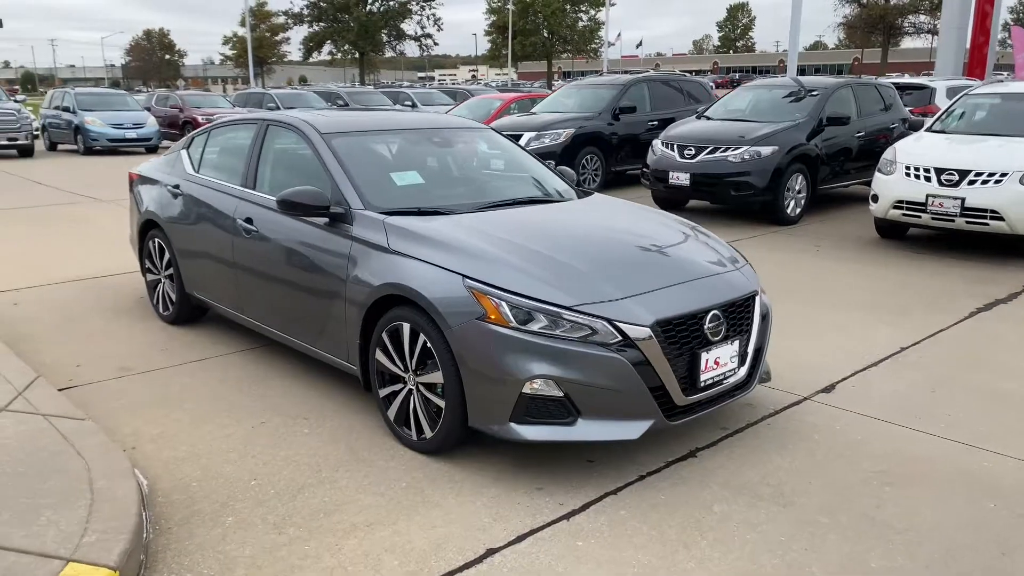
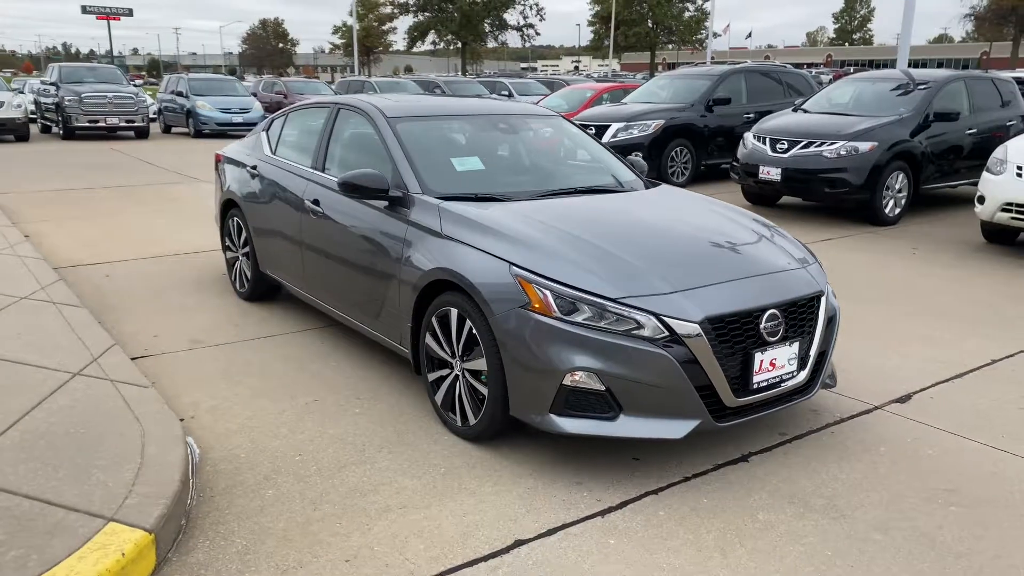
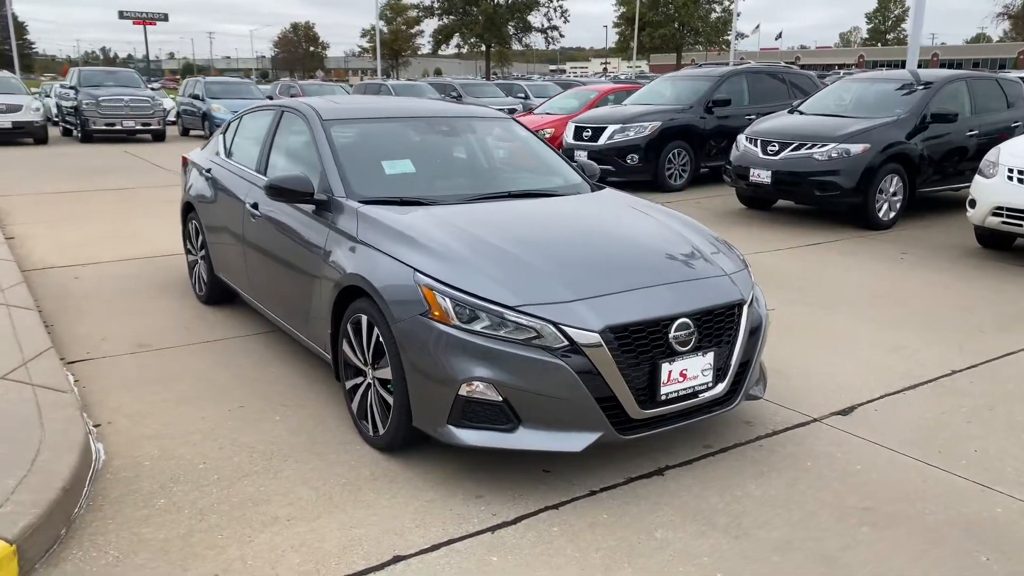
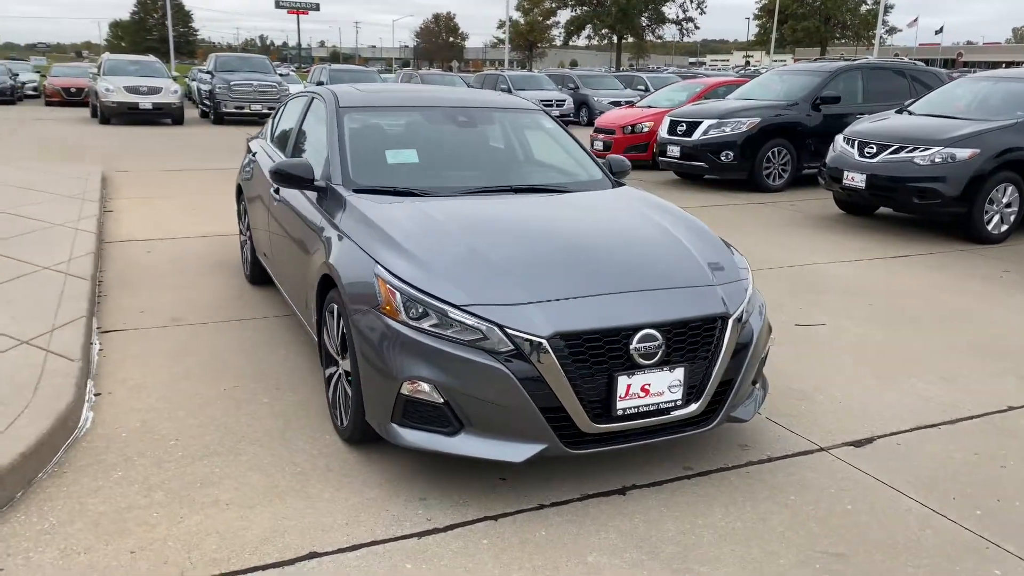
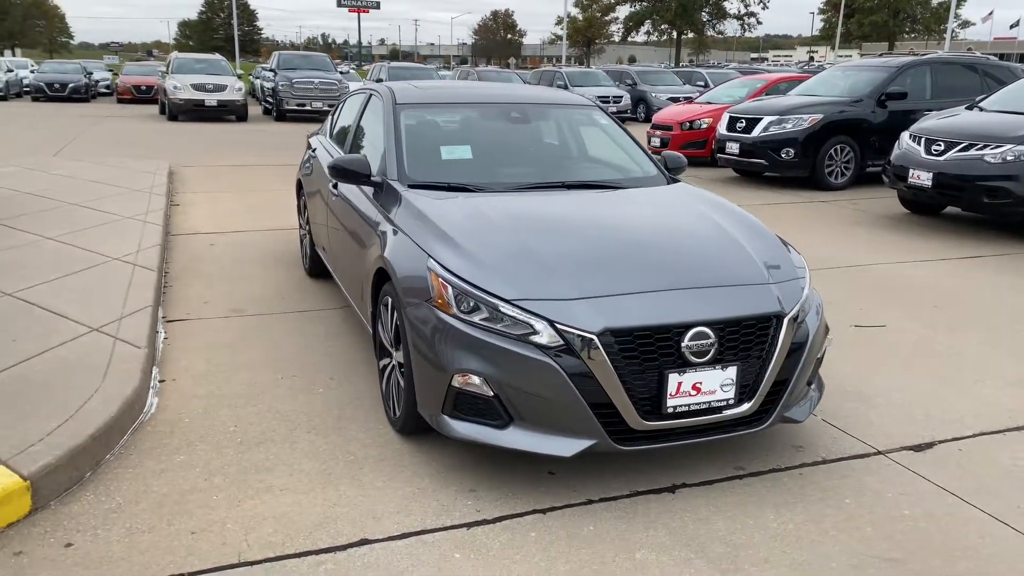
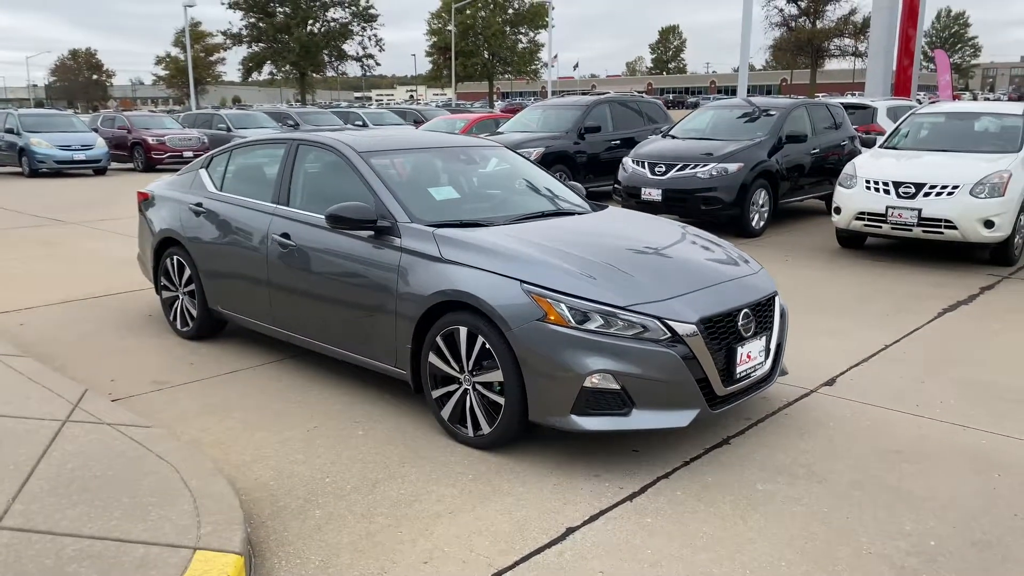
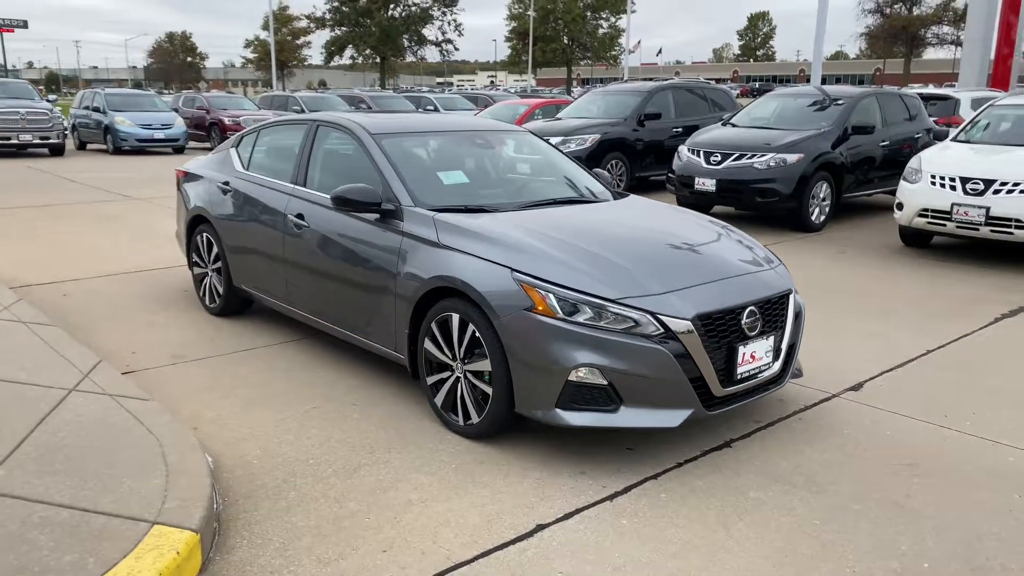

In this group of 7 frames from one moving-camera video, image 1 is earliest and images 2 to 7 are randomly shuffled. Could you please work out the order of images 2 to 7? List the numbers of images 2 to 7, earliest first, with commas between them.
3, 4, 5, 2, 7, 6
